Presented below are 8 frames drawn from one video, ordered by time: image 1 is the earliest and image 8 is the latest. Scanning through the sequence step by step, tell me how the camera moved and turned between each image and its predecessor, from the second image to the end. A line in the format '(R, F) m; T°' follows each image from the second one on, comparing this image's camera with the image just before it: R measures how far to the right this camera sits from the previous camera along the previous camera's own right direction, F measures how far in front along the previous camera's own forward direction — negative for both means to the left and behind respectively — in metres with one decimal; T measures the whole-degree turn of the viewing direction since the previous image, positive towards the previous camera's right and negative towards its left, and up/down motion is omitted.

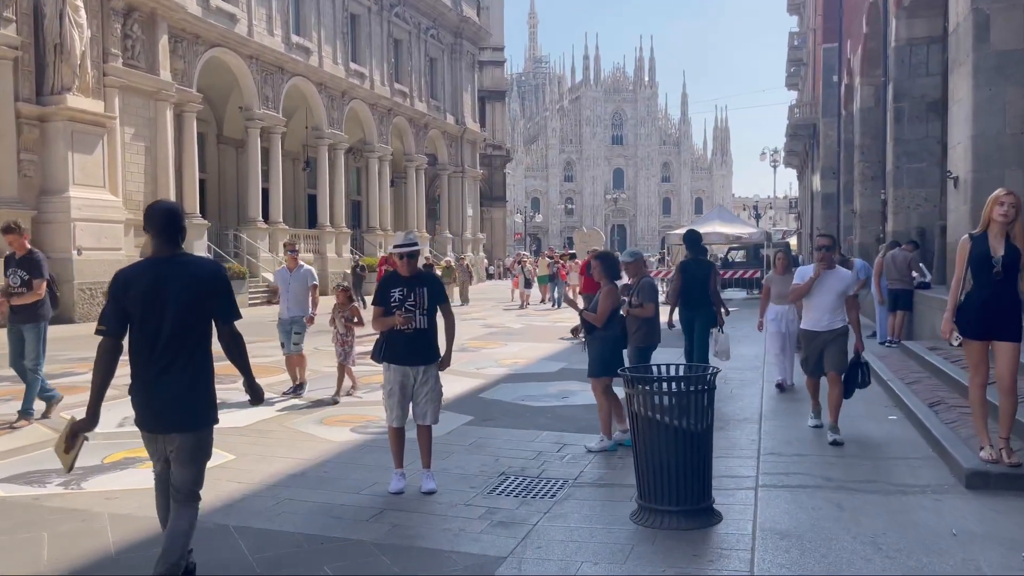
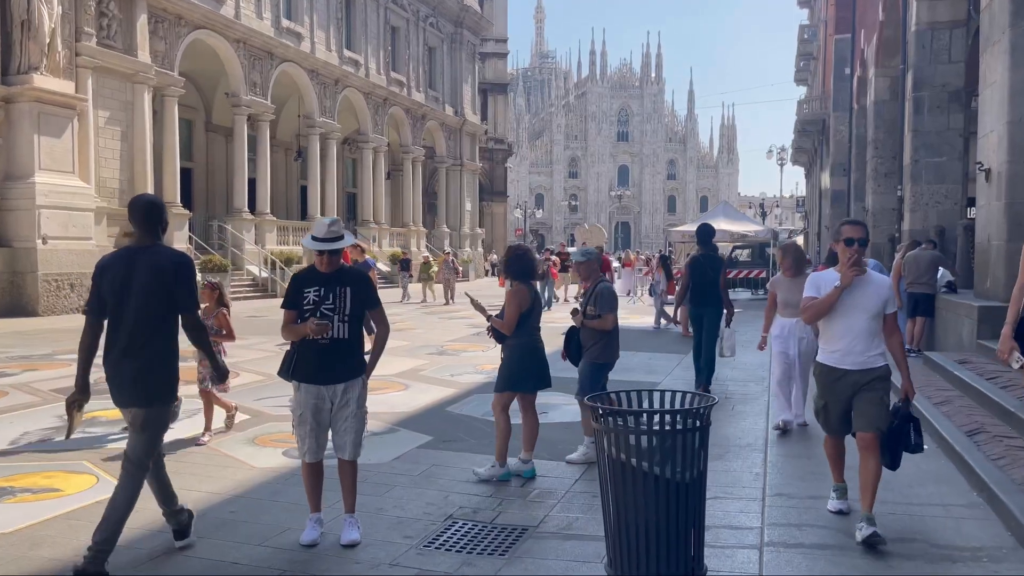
(+0.3, +1.2) m; 0°
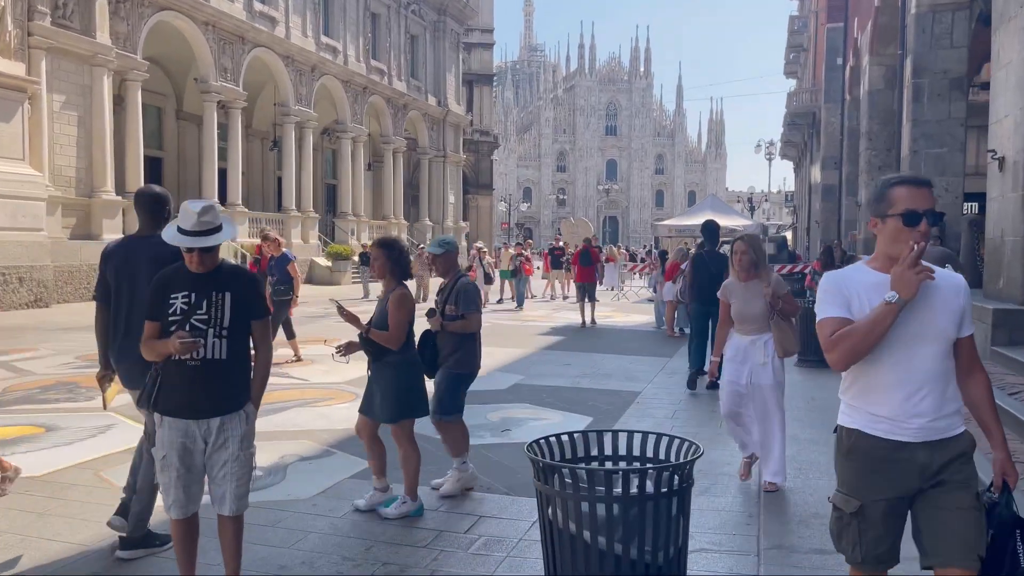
(+0.3, +1.0) m; +1°
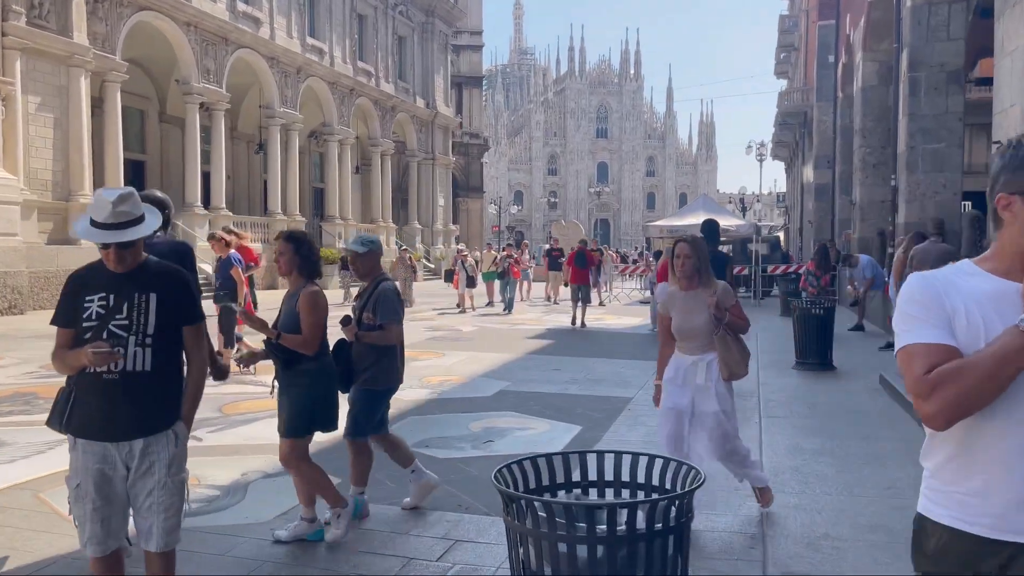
(+0.1, +0.5) m; +1°
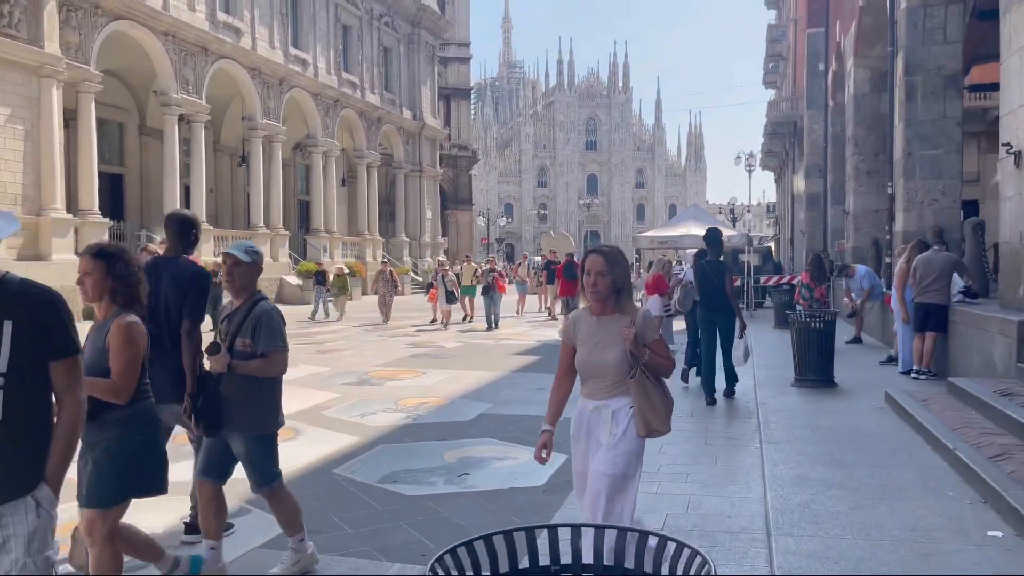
(+0.1, +0.6) m; +1°
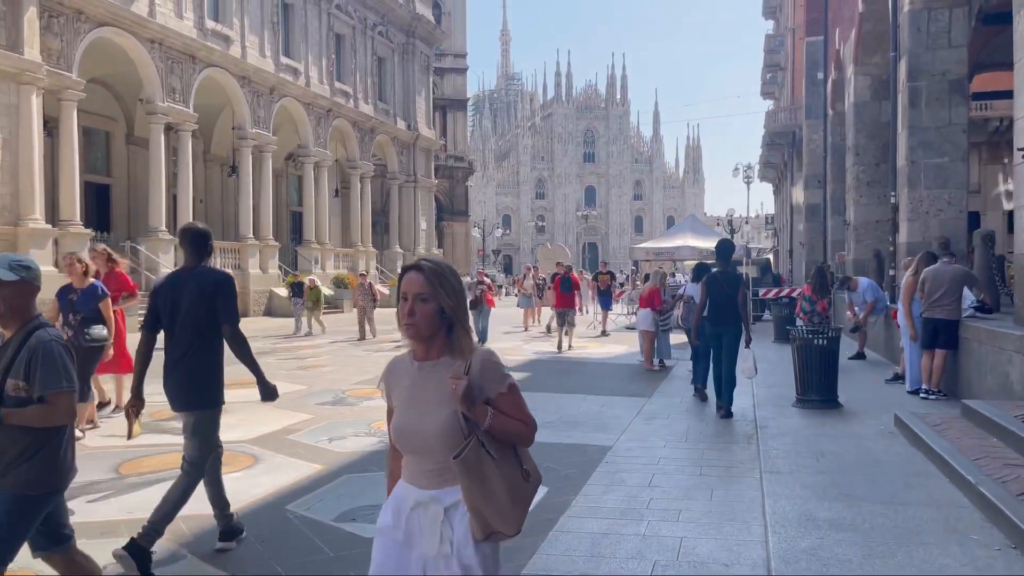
(+0.2, +0.6) m; 0°
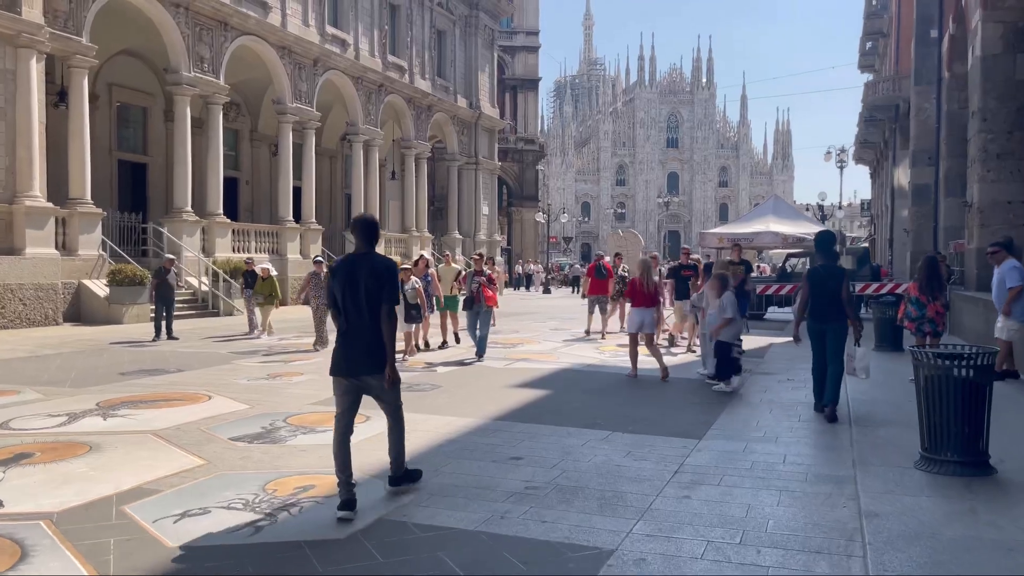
(+0.8, +3.0) m; -6°
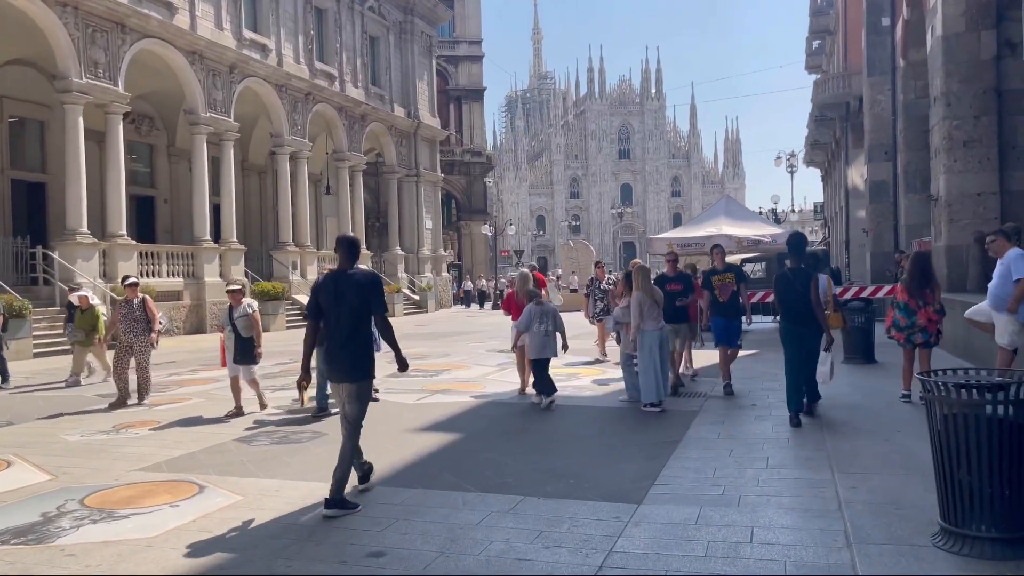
(+0.6, +1.9) m; +3°
